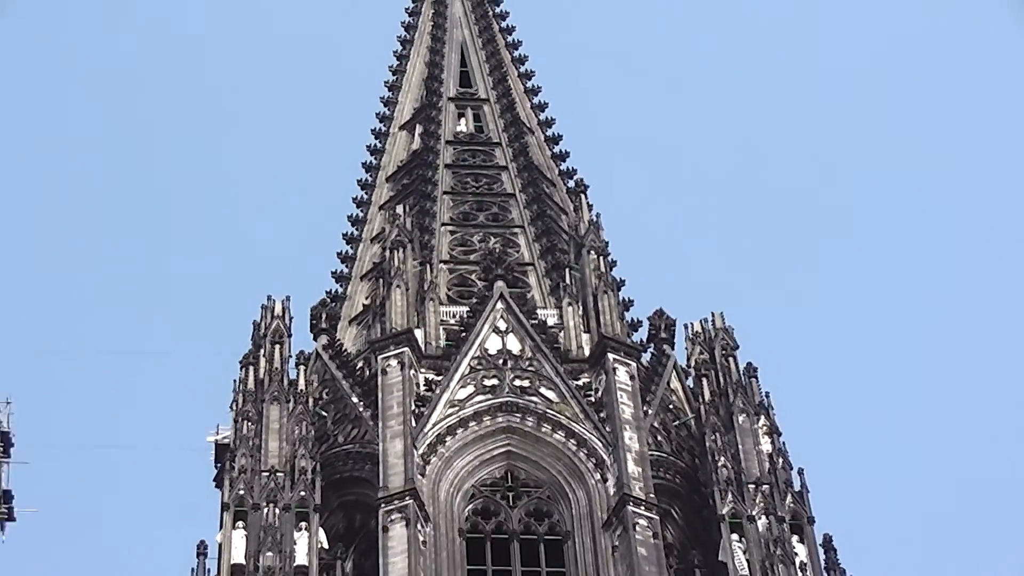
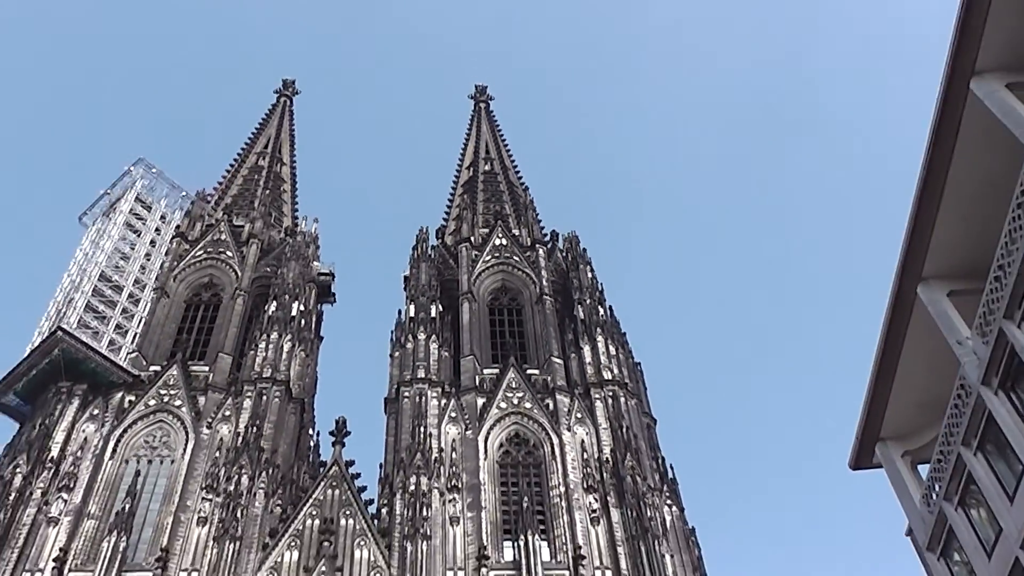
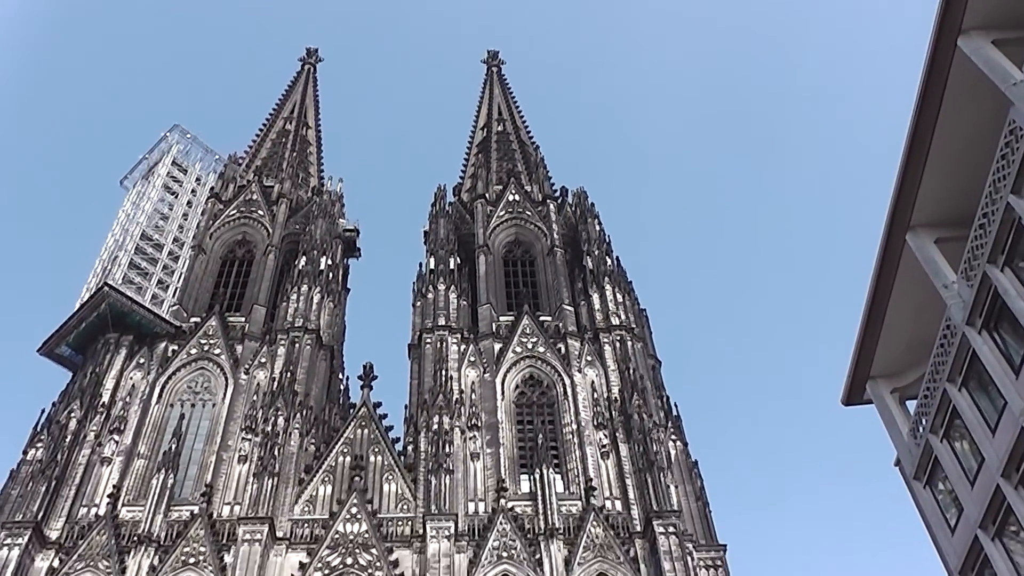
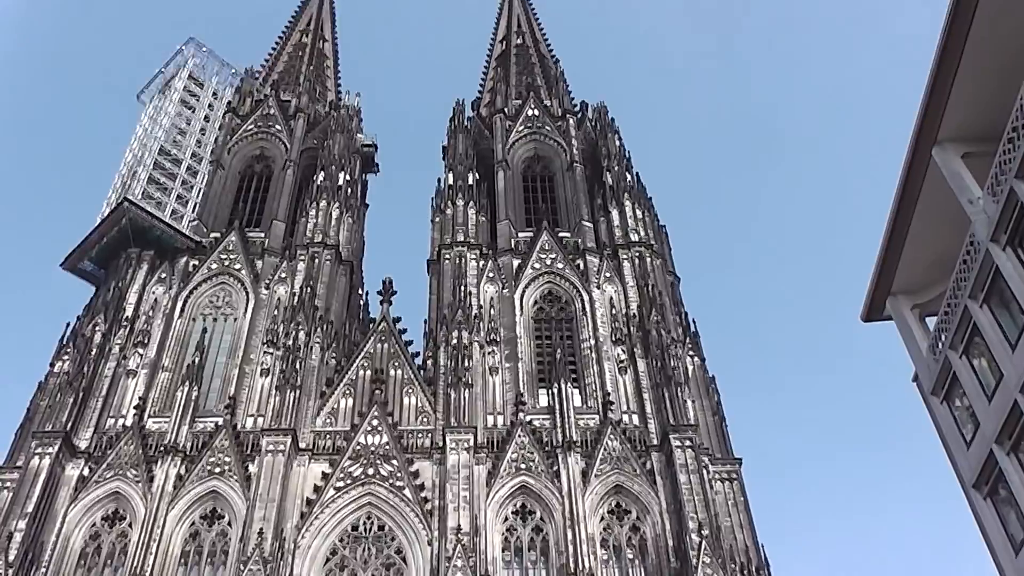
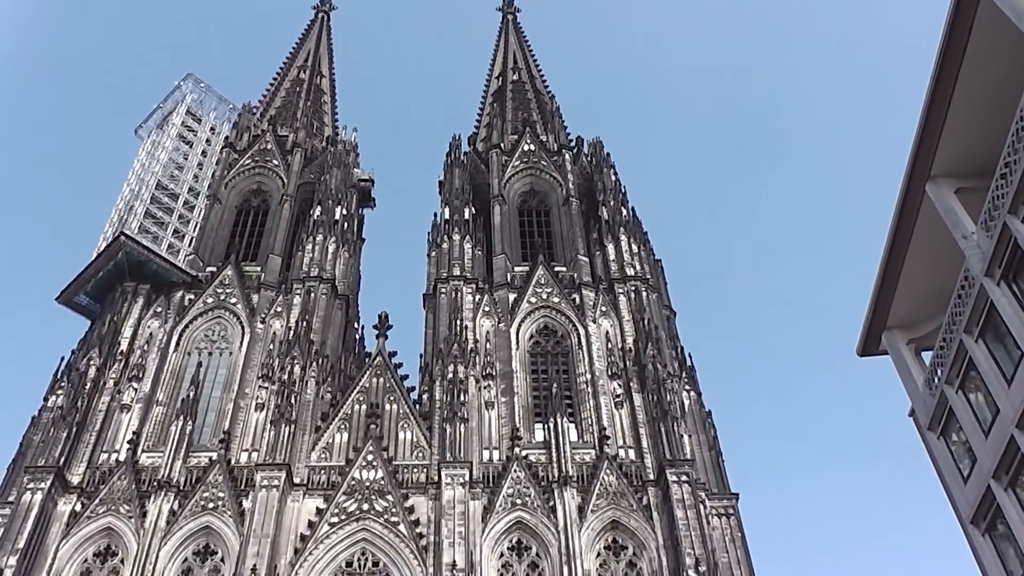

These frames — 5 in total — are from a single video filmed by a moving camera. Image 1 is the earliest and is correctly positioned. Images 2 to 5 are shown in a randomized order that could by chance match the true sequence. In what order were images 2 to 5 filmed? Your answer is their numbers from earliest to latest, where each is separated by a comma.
2, 3, 5, 4
